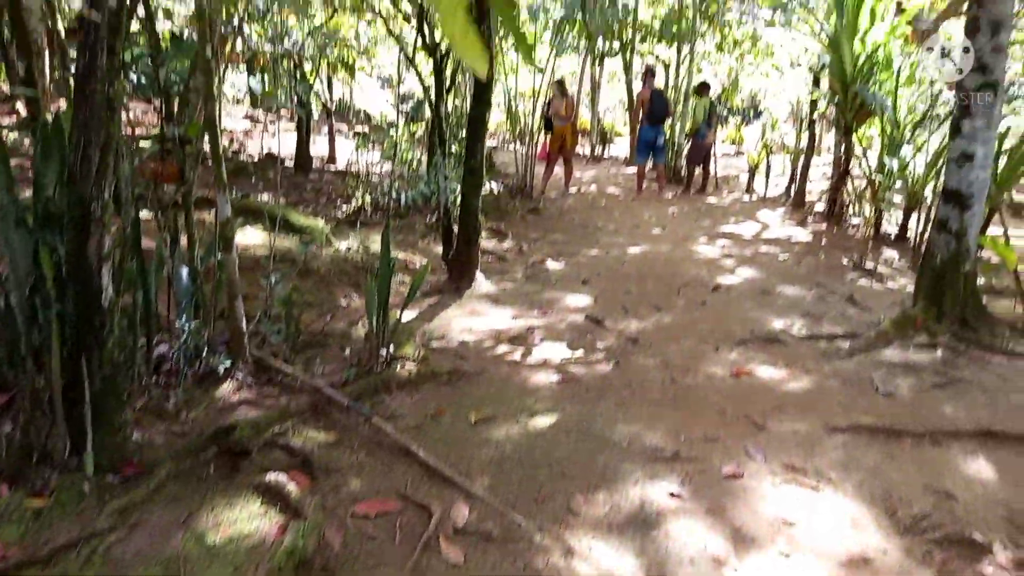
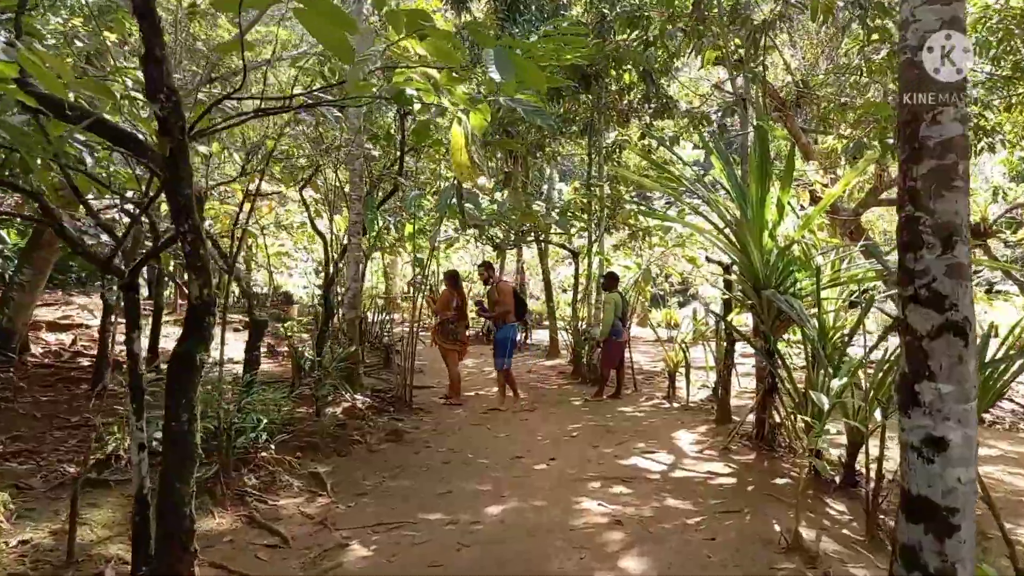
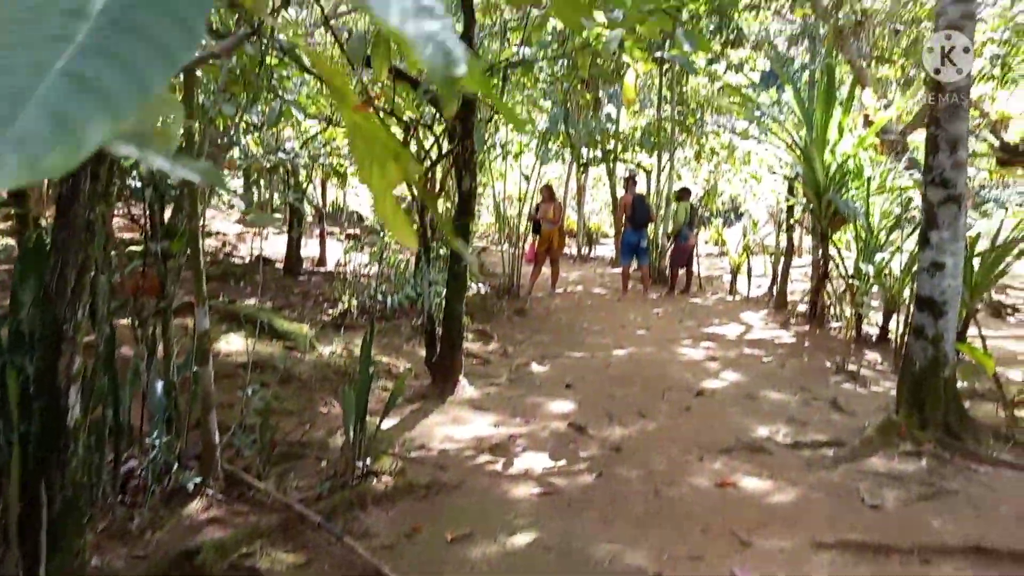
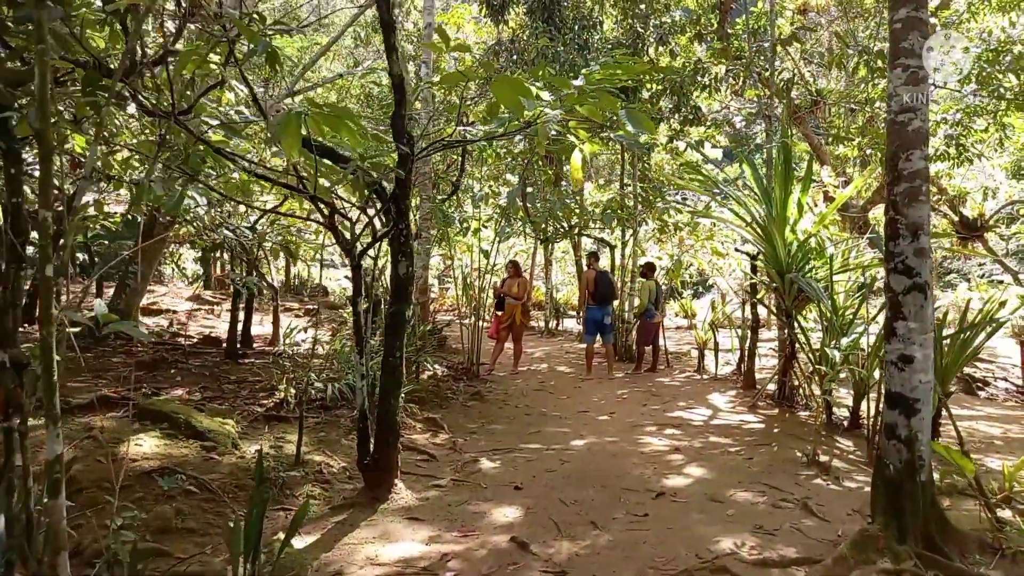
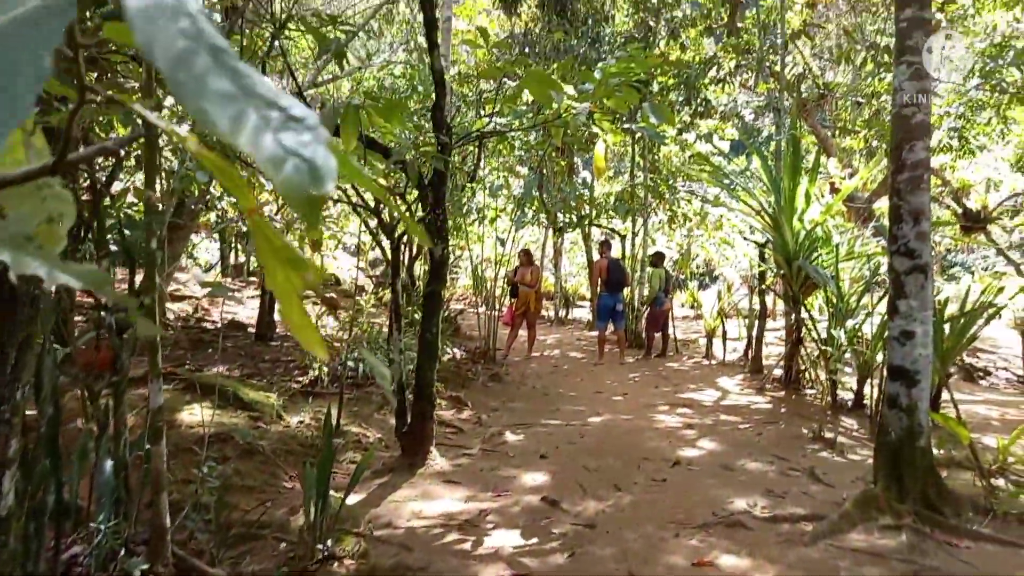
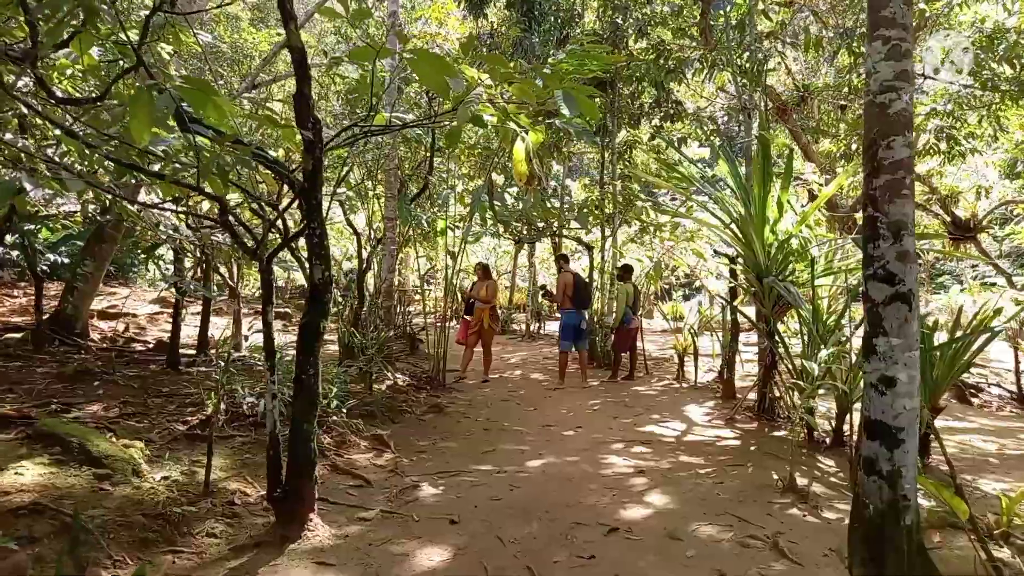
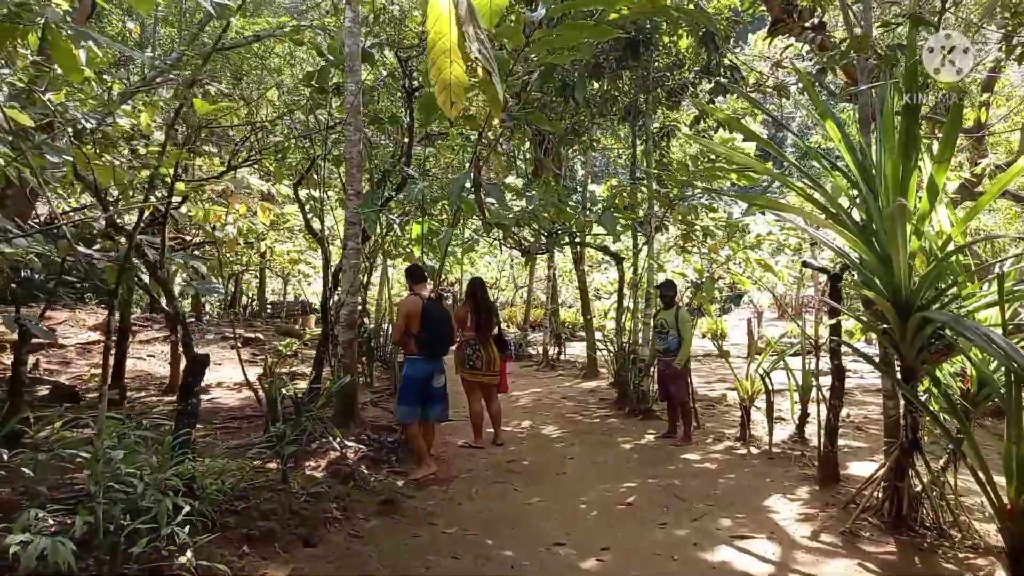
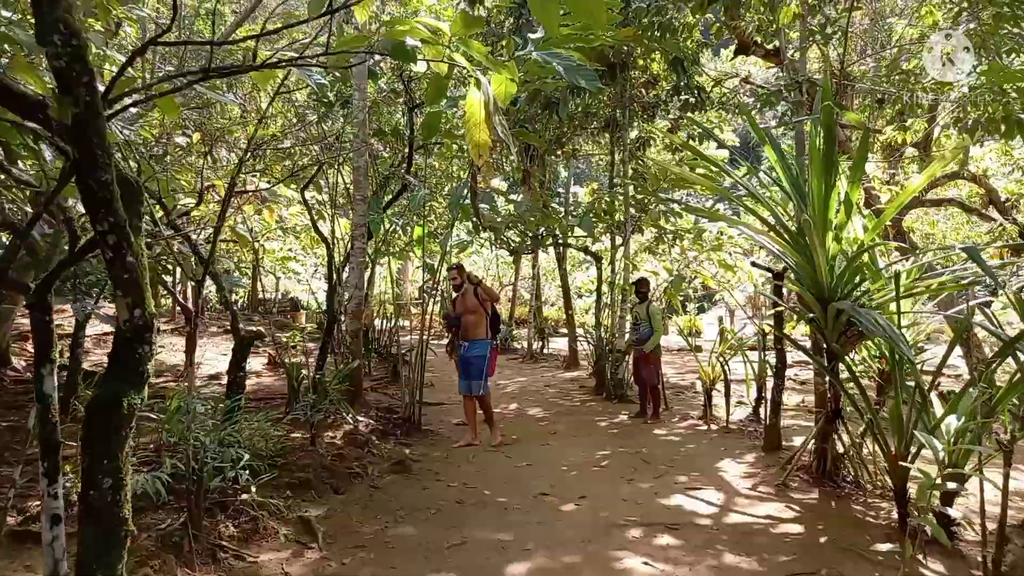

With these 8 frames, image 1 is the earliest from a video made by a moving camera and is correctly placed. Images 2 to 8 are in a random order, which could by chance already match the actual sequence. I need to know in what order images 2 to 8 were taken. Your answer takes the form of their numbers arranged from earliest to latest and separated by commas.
3, 5, 4, 6, 2, 8, 7
